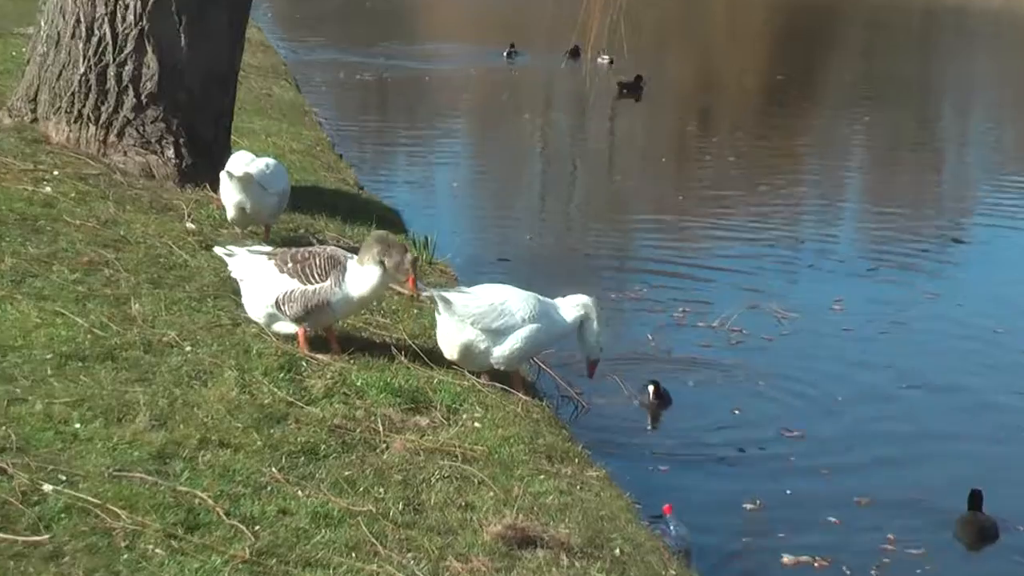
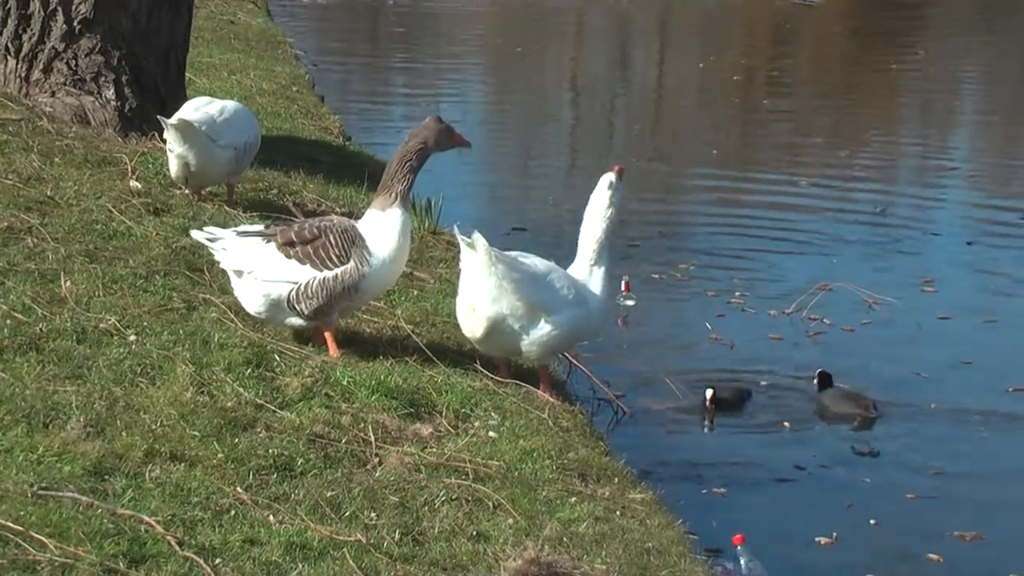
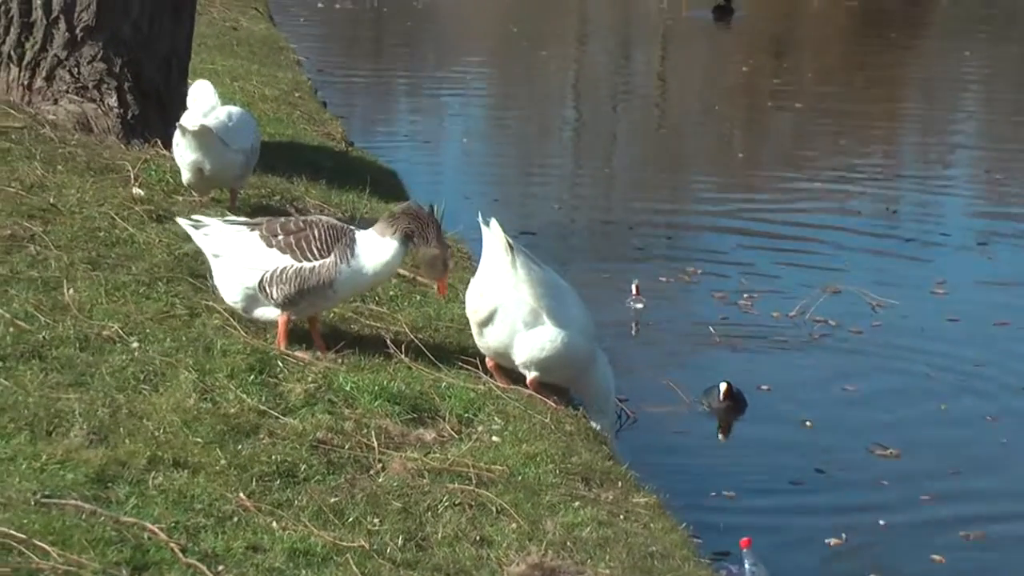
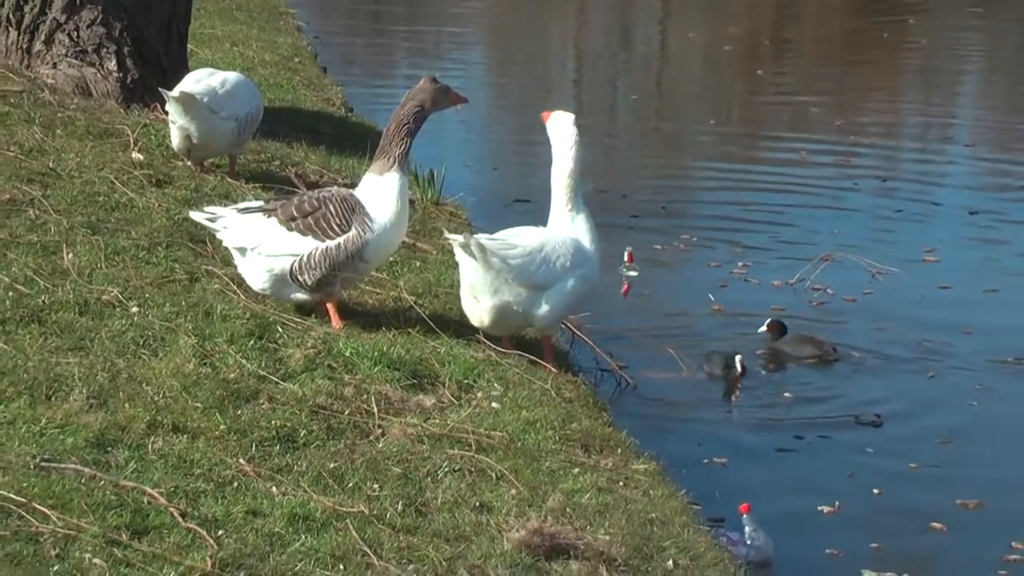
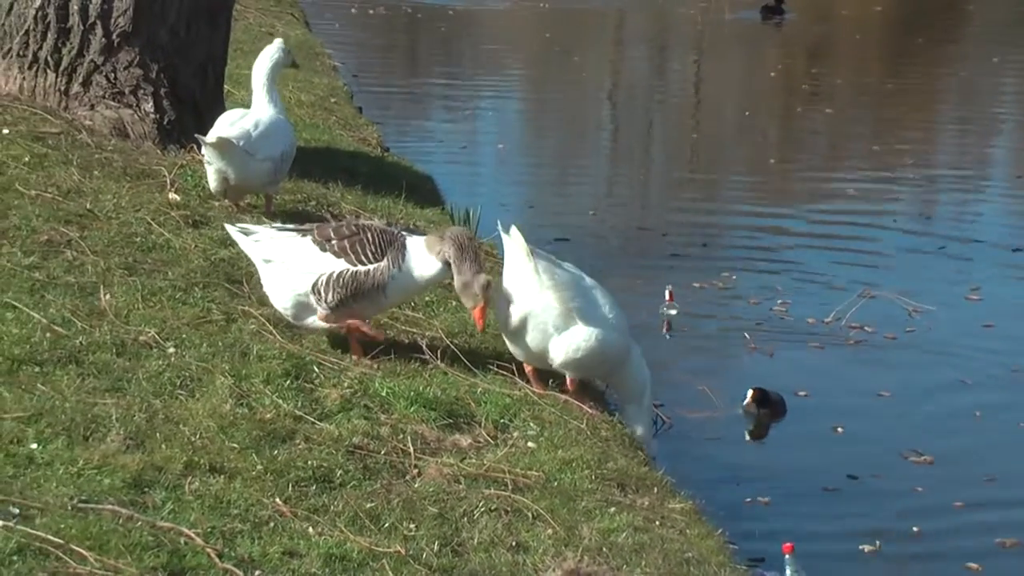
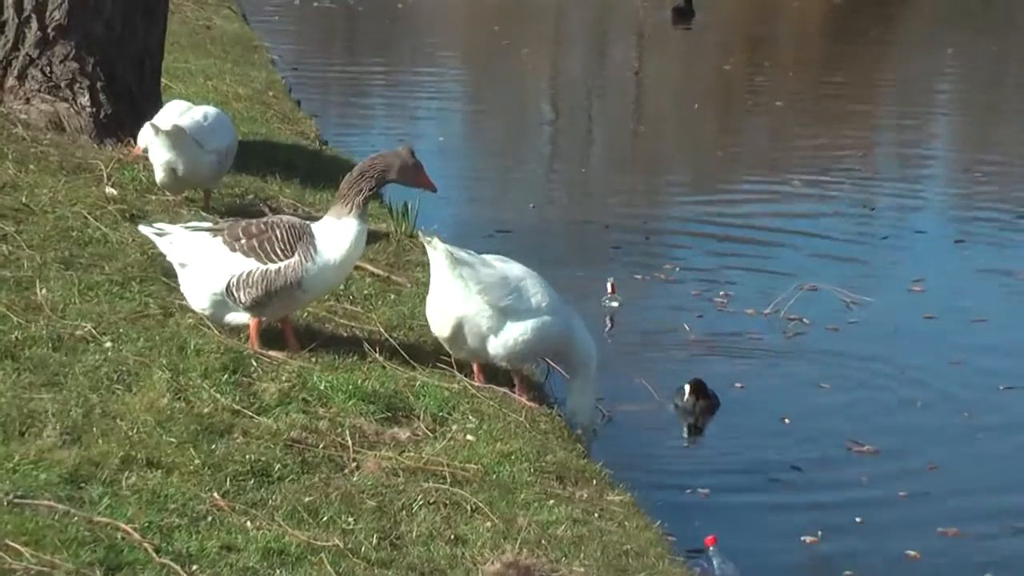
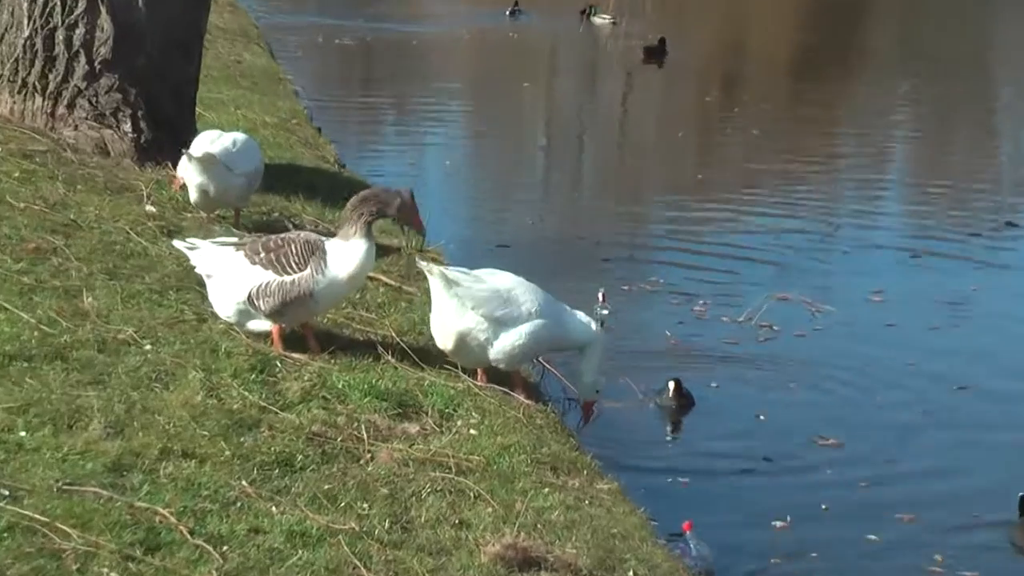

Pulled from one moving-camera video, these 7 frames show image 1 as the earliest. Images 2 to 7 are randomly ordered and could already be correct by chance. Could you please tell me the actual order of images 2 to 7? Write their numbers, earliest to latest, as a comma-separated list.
7, 6, 3, 5, 2, 4
